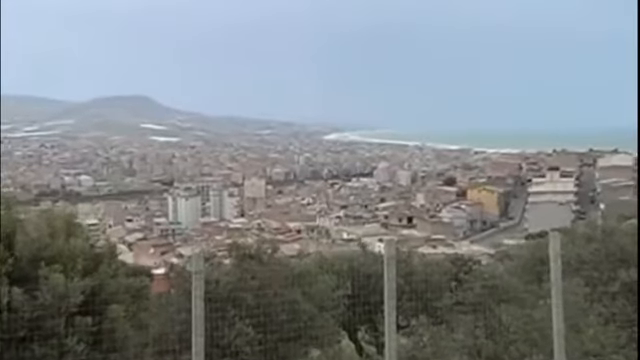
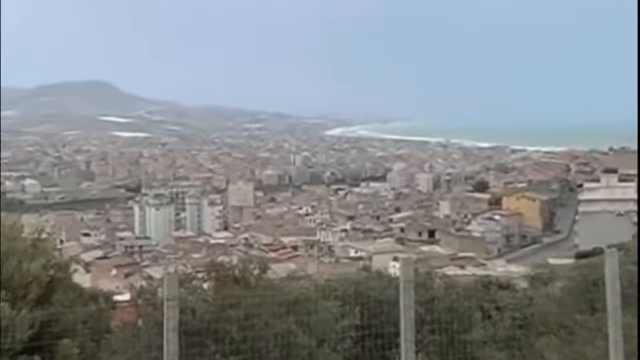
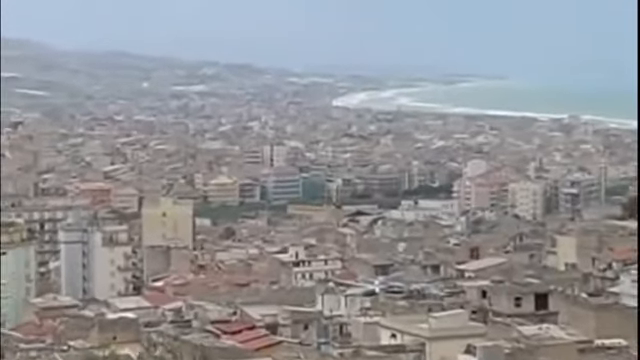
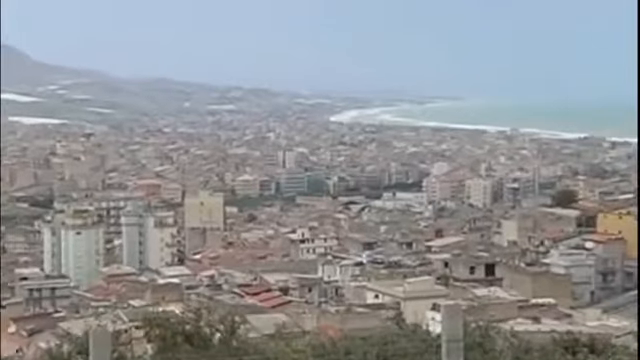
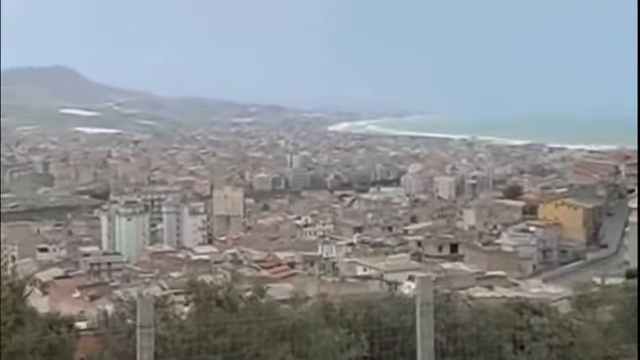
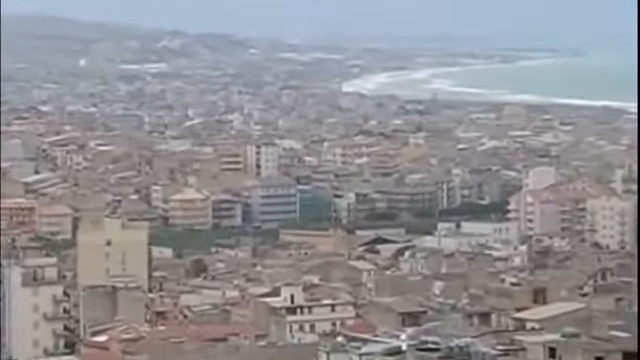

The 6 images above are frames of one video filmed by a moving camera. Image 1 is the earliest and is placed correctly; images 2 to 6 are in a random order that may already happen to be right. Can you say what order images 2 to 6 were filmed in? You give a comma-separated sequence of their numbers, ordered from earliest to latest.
2, 5, 4, 3, 6
